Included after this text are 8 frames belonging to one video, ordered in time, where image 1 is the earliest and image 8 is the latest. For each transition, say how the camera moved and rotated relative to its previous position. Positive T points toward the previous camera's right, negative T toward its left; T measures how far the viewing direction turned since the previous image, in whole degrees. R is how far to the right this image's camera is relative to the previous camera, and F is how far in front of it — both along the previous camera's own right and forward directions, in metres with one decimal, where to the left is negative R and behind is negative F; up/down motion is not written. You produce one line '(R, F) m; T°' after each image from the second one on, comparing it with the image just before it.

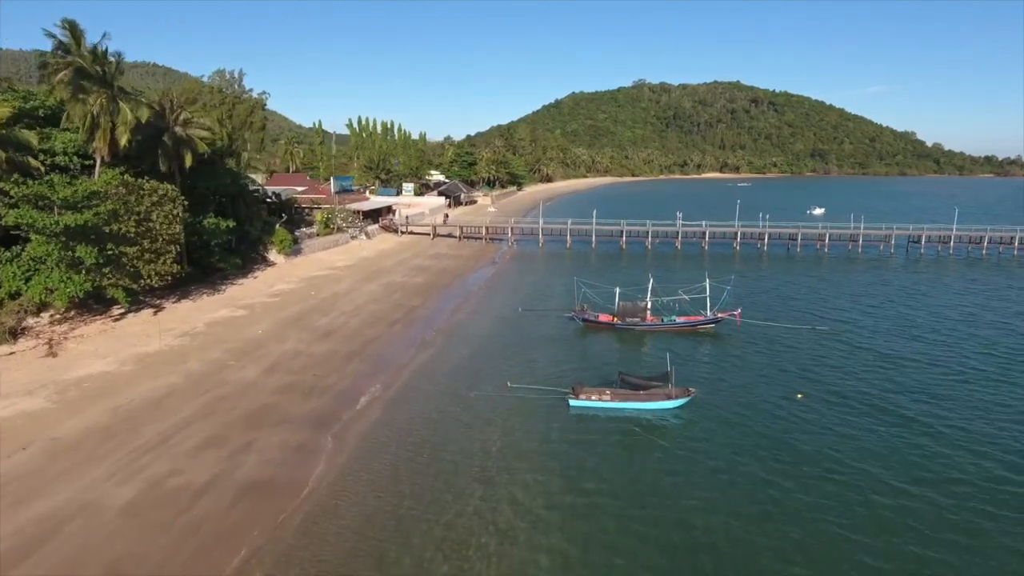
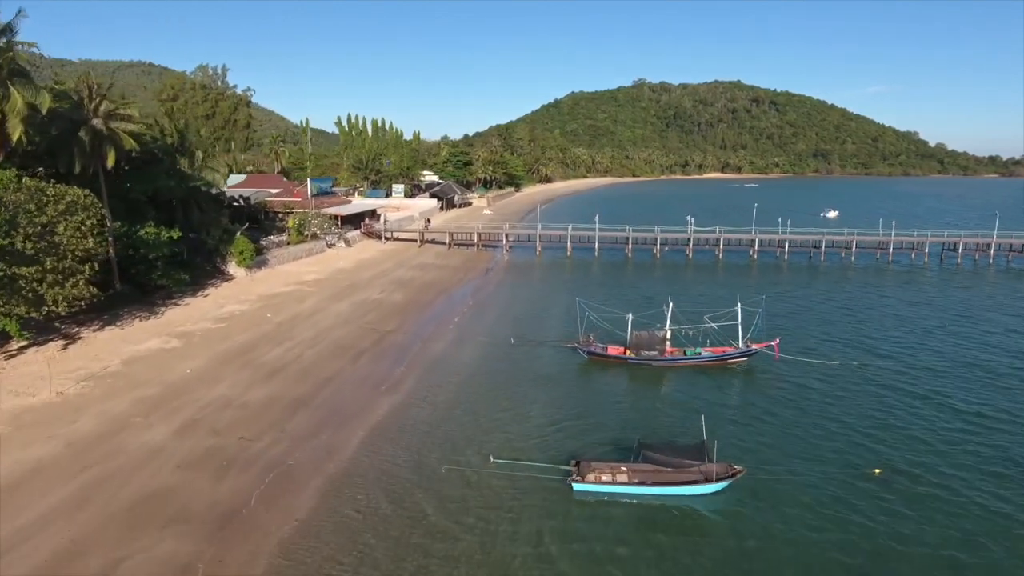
(+0.5, +6.1) m; 0°
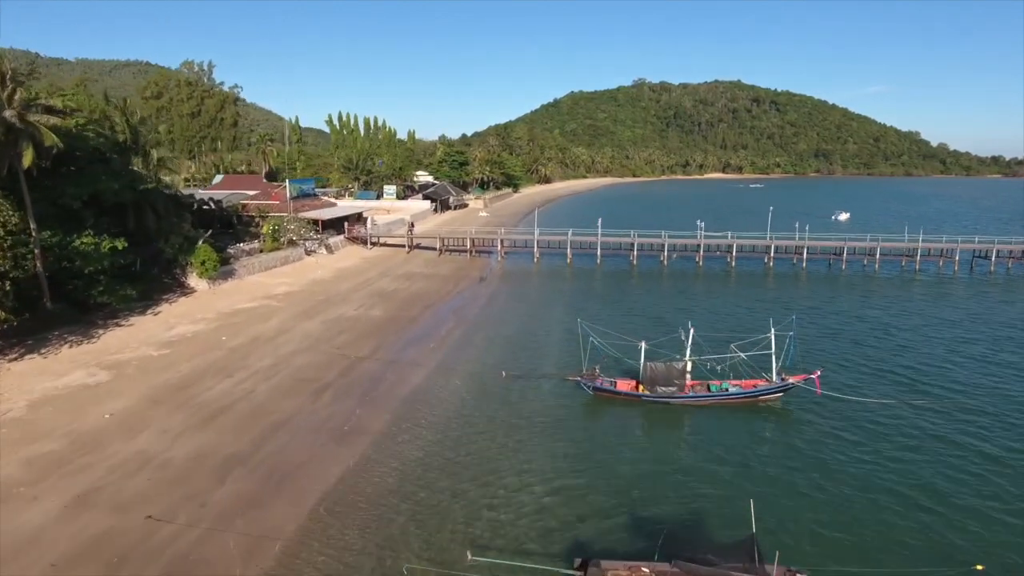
(+0.4, +4.6) m; 0°
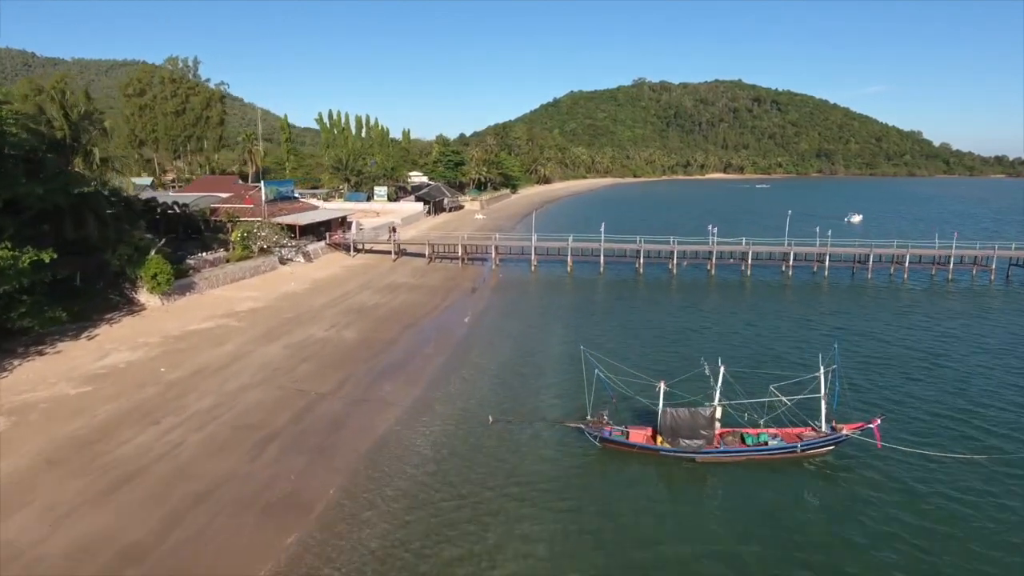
(+0.4, +4.6) m; 0°
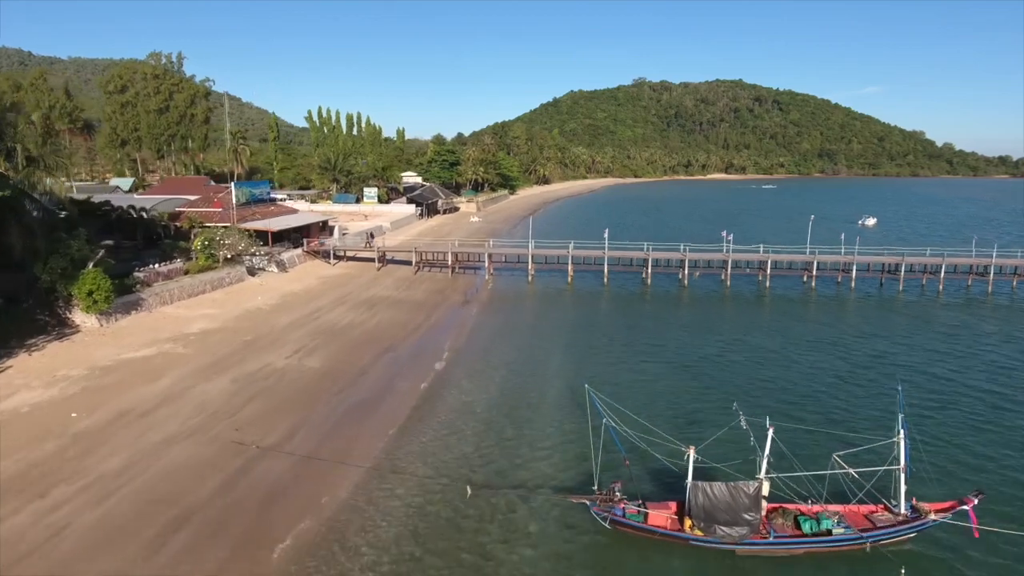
(+0.4, +4.6) m; 0°
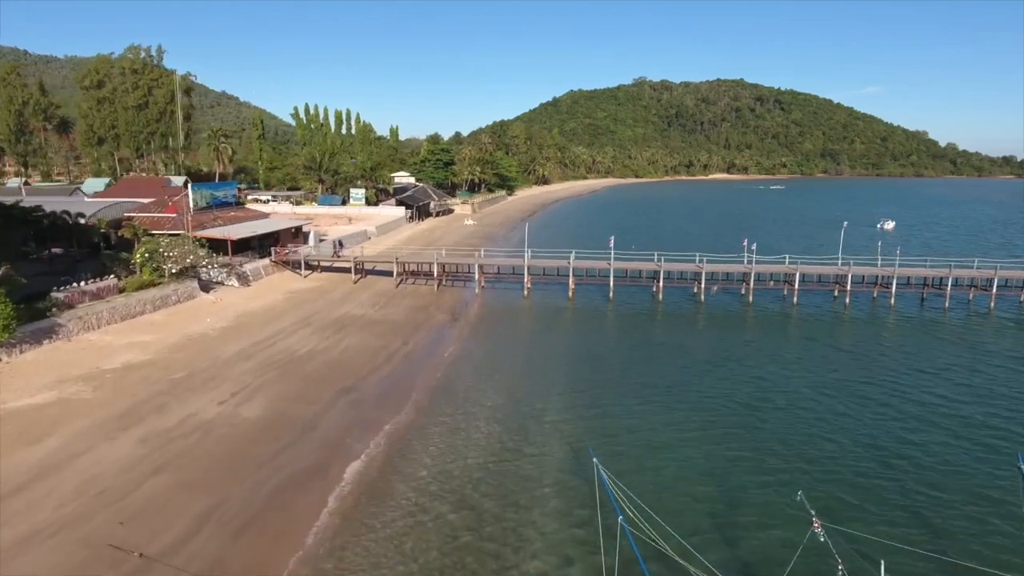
(+0.5, +5.4) m; 0°
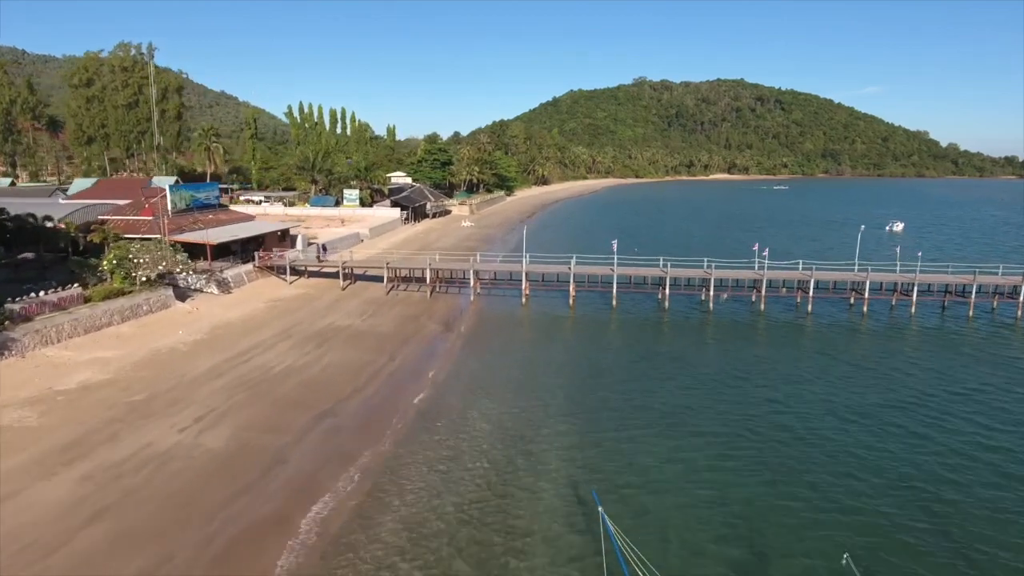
(+0.2, +2.3) m; 0°
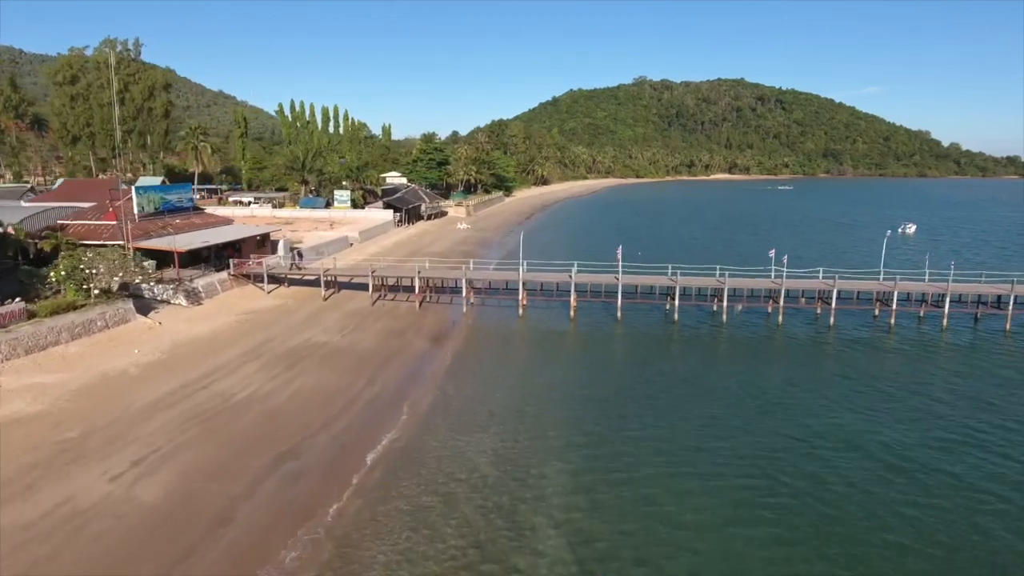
(+0.3, +3.1) m; 0°
